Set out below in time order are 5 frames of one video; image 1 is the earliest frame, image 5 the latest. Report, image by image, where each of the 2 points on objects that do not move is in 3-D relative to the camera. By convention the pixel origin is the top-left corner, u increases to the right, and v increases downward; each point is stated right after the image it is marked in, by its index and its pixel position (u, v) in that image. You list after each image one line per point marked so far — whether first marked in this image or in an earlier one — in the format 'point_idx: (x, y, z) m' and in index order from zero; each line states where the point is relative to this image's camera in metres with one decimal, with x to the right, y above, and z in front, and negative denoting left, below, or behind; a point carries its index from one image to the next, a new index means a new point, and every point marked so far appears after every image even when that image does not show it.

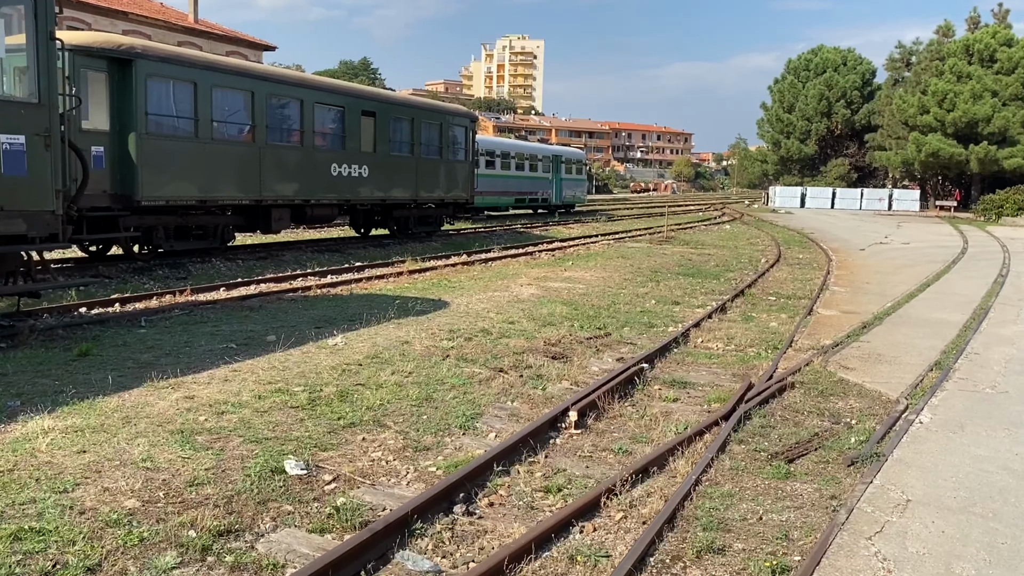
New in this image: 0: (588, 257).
0: (+1.4, +0.6, +16.1) m
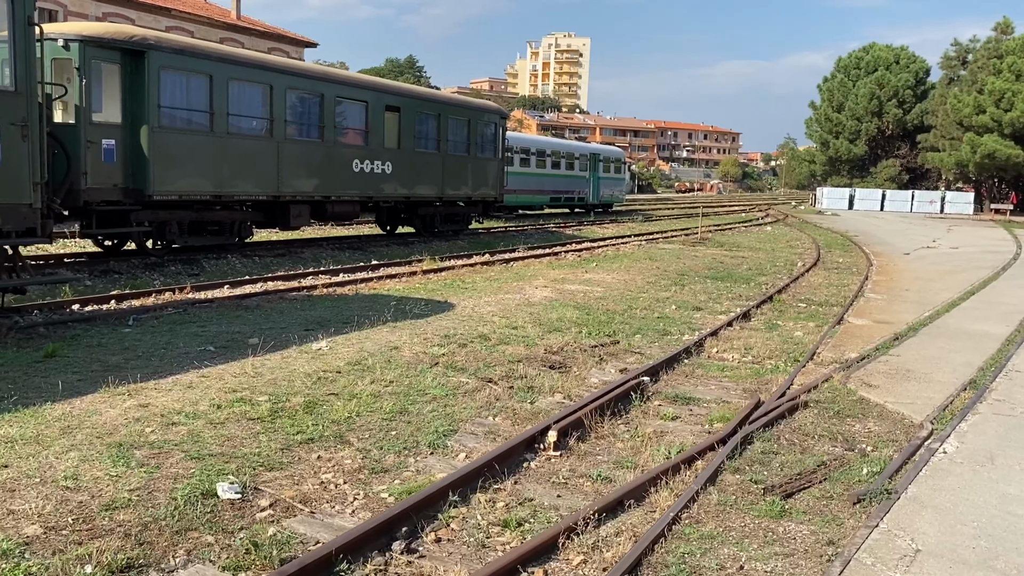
0: (+1.8, +0.5, +15.6) m
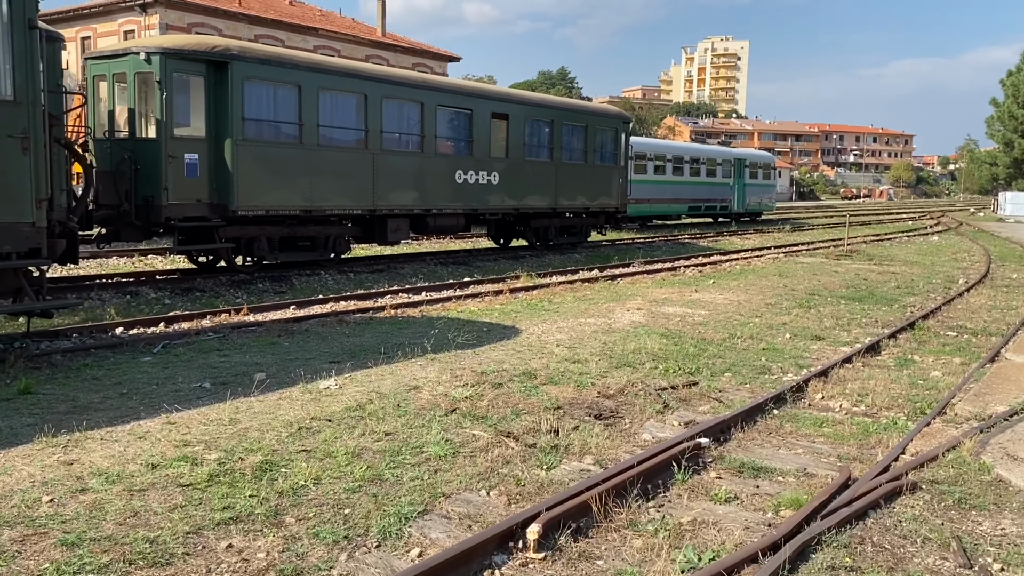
0: (+3.6, +0.2, +14.0) m
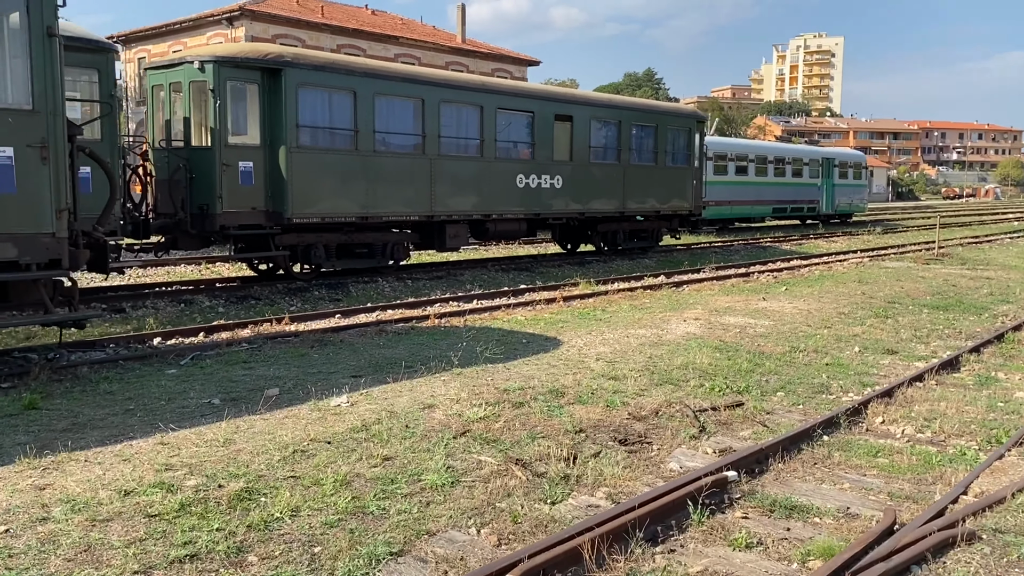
0: (+4.5, +0.1, +13.2) m
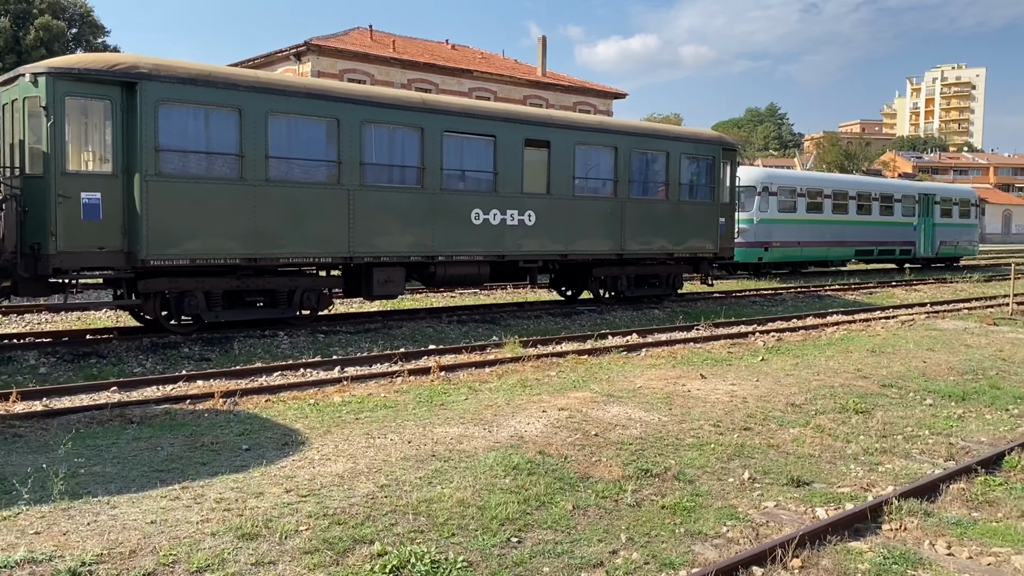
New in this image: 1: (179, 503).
0: (+3.6, -0.7, +10.2) m
1: (-1.6, -1.0, +4.3) m
